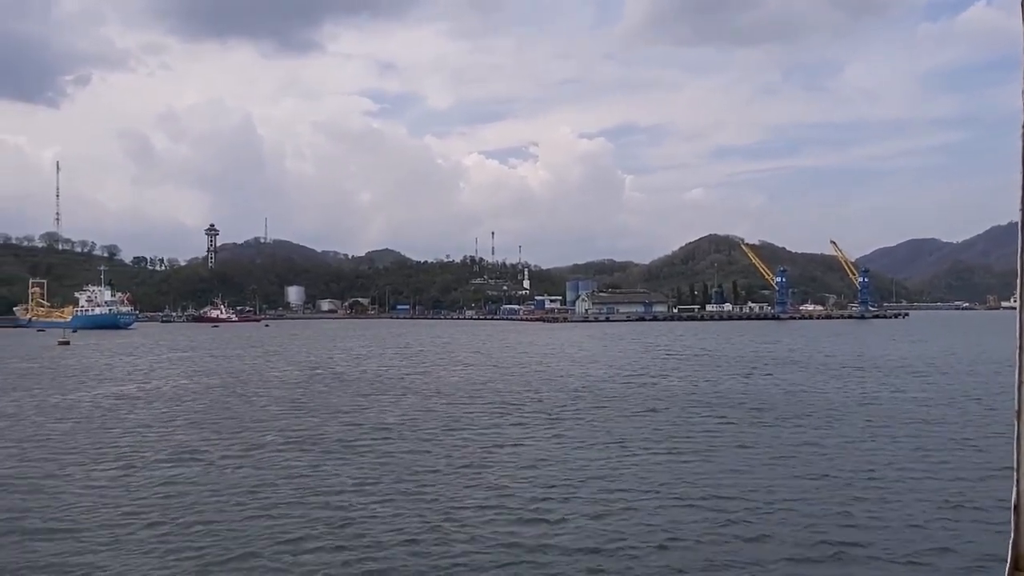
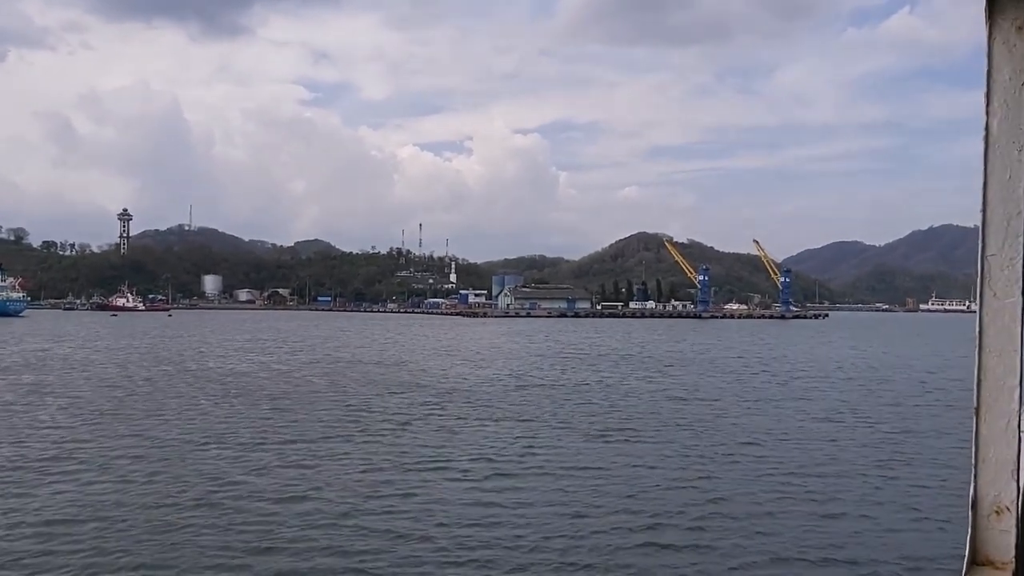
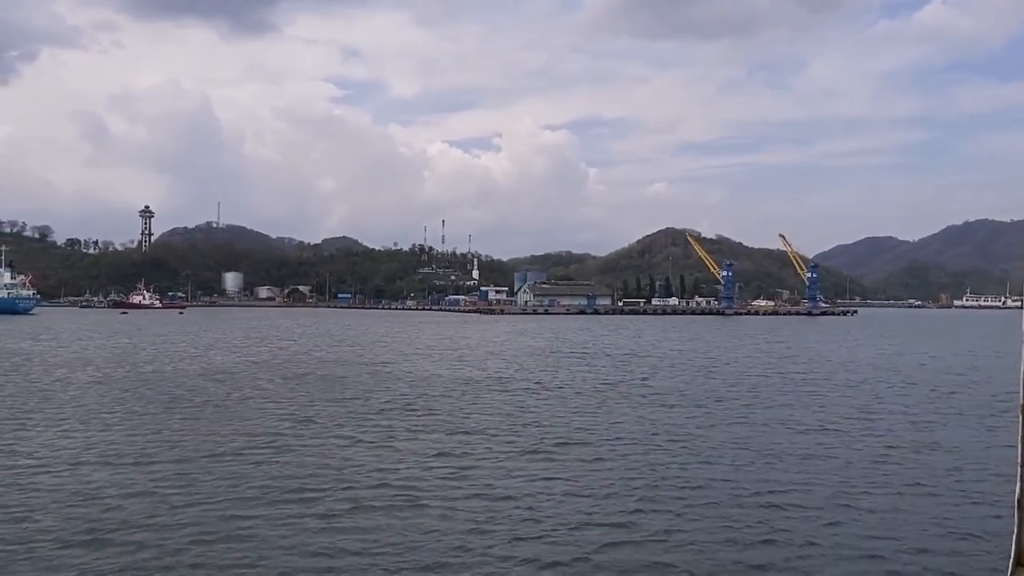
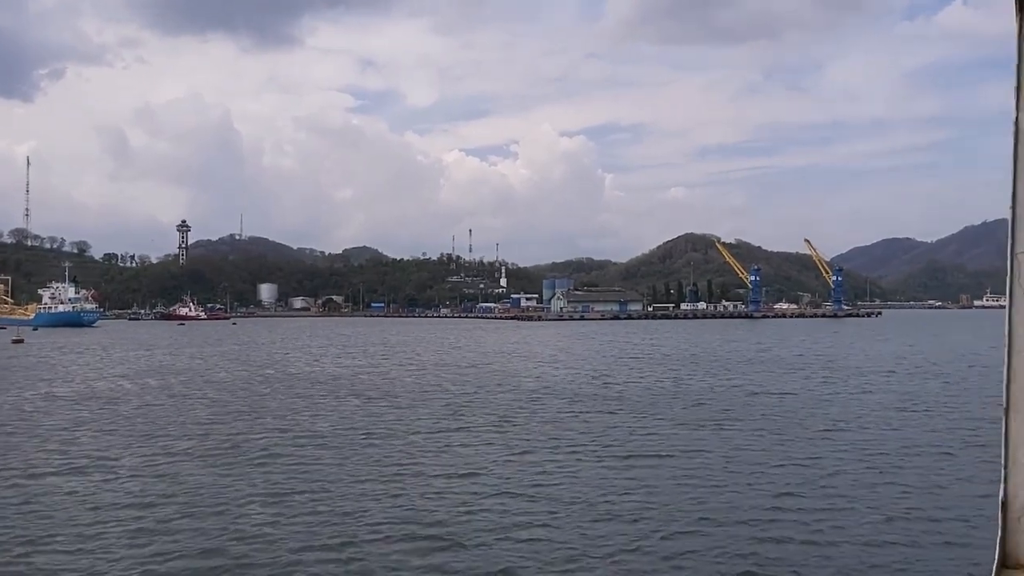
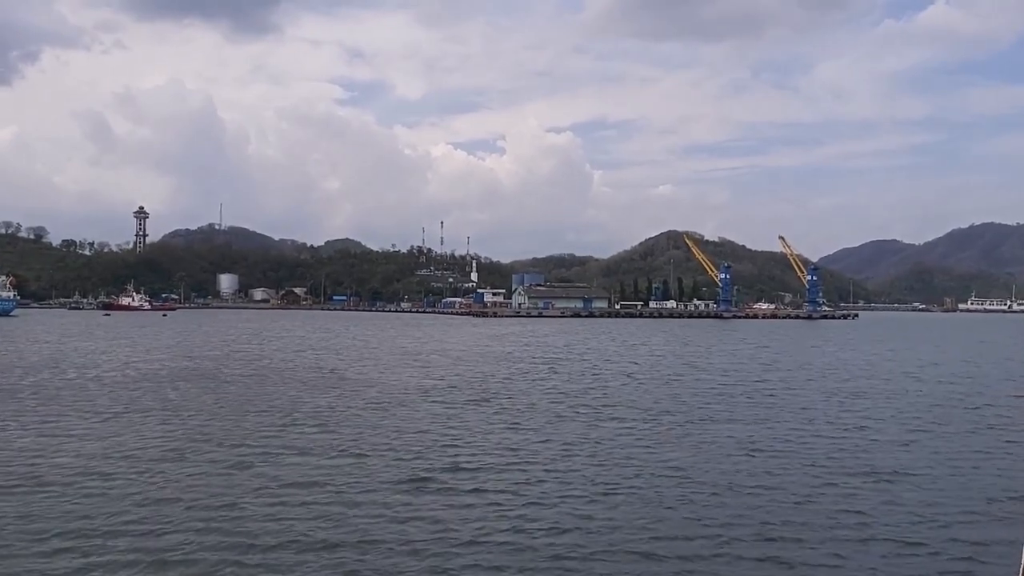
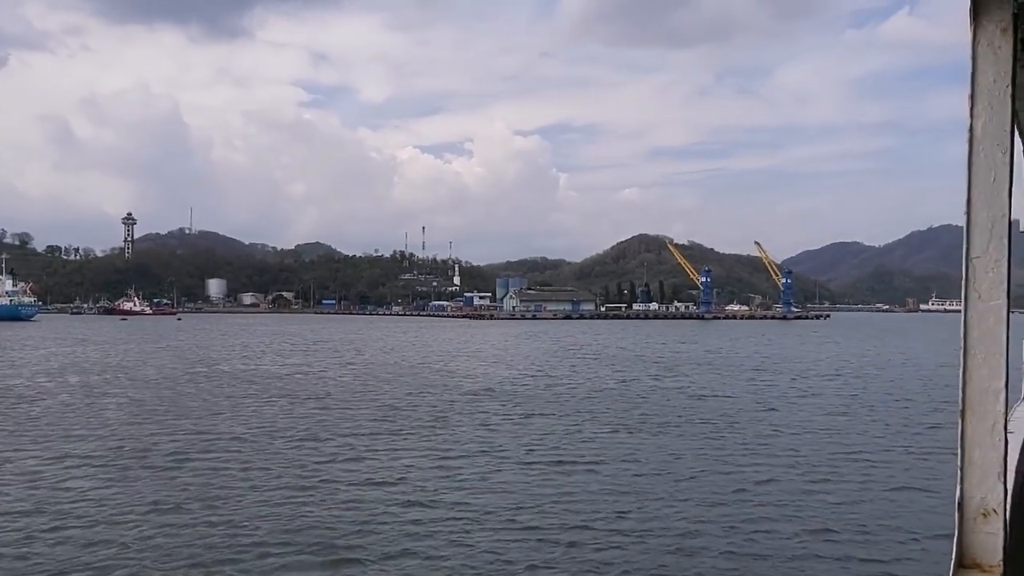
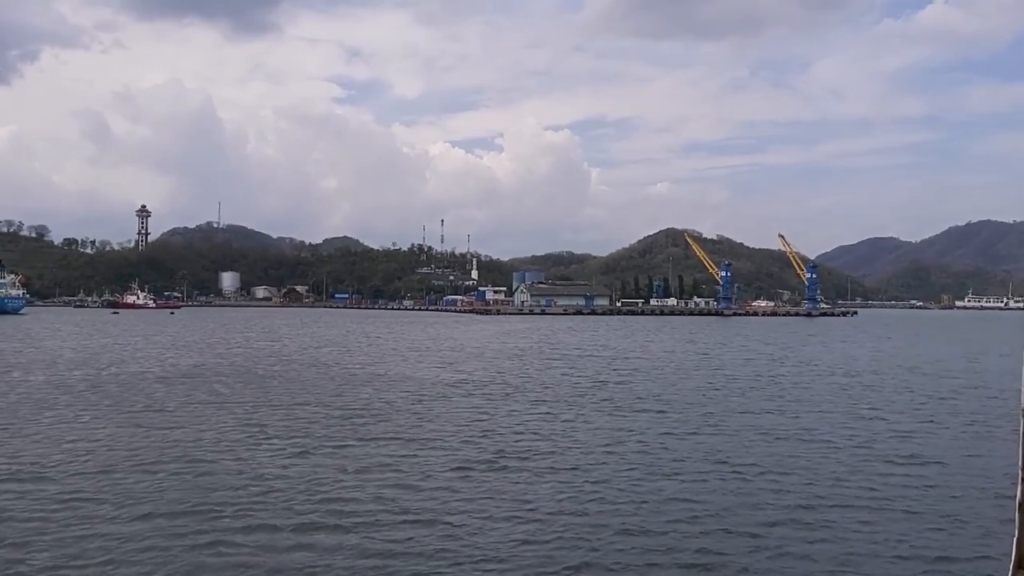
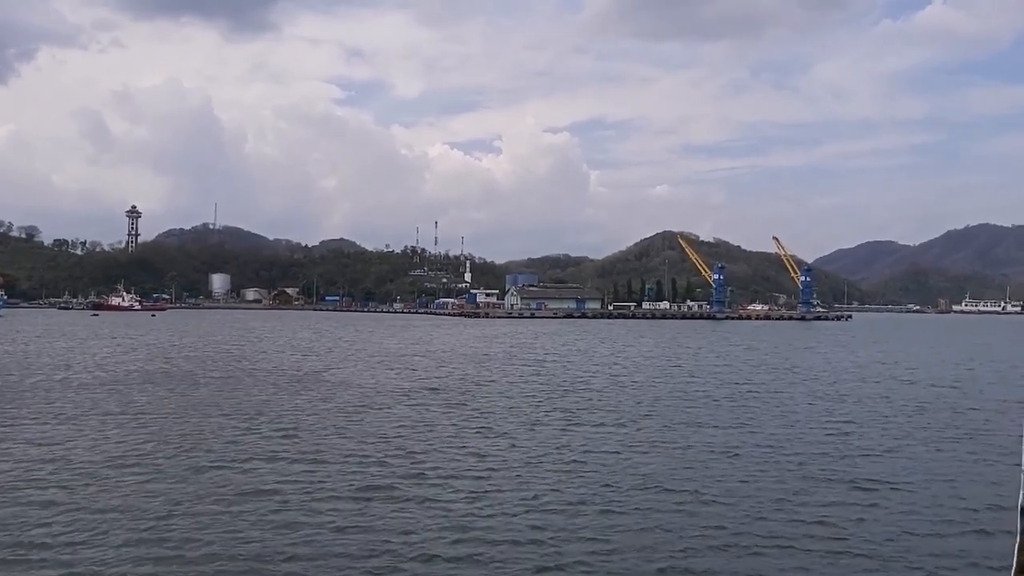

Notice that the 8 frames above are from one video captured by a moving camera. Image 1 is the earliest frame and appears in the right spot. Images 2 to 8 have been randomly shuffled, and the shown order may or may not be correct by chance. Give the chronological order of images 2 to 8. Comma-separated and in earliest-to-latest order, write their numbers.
4, 6, 2, 3, 7, 5, 8
